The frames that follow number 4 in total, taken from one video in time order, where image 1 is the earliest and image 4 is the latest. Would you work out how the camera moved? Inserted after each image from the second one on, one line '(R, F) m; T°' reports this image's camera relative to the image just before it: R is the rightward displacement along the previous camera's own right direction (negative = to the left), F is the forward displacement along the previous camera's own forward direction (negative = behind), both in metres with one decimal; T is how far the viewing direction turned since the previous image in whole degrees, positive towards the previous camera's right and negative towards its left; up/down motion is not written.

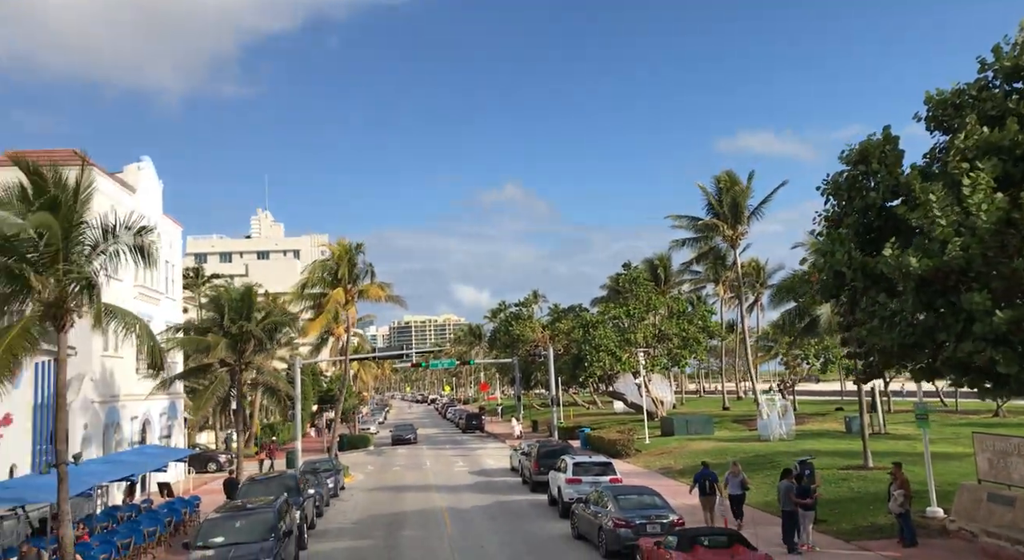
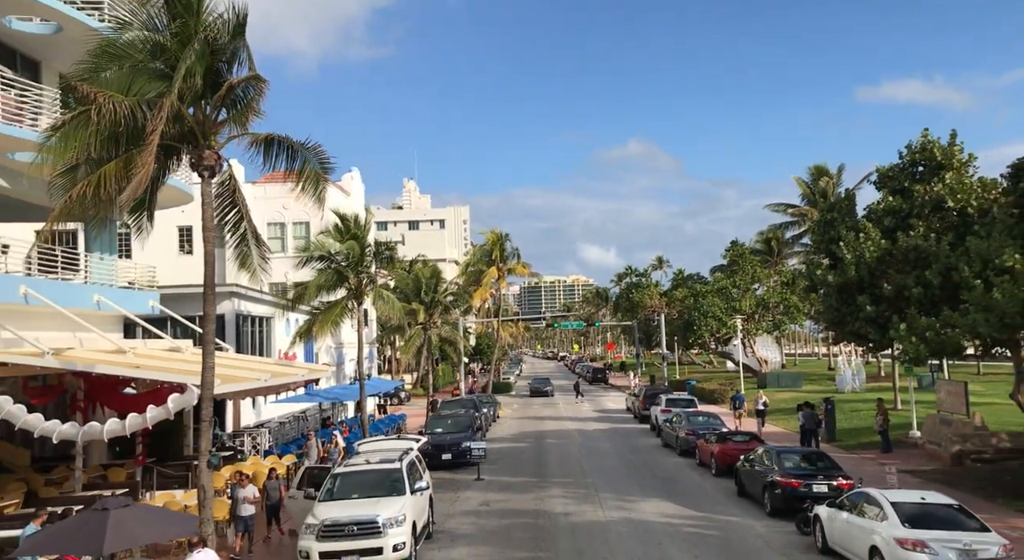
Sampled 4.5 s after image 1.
(+0.7, -10.1) m; -9°
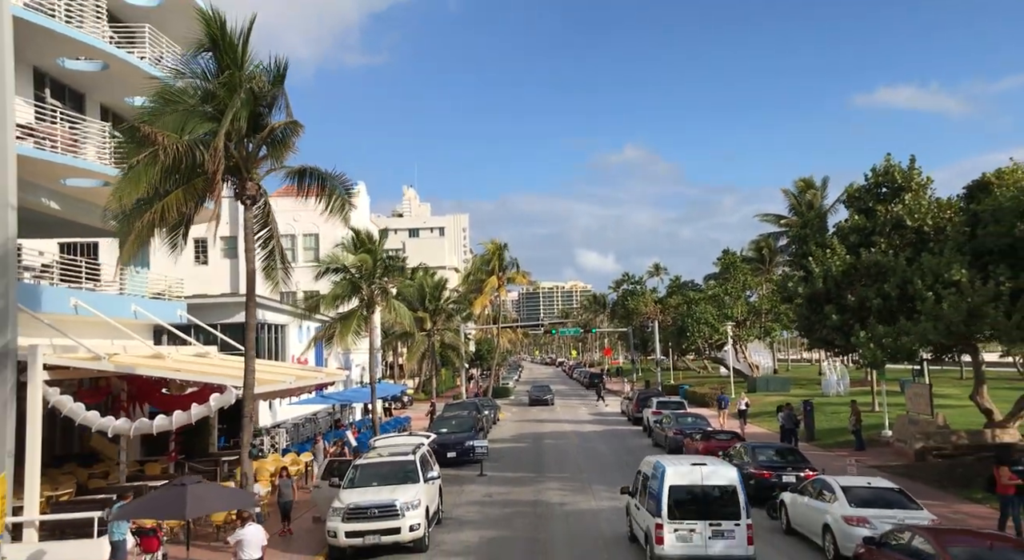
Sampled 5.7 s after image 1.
(-0.1, -2.1) m; 0°
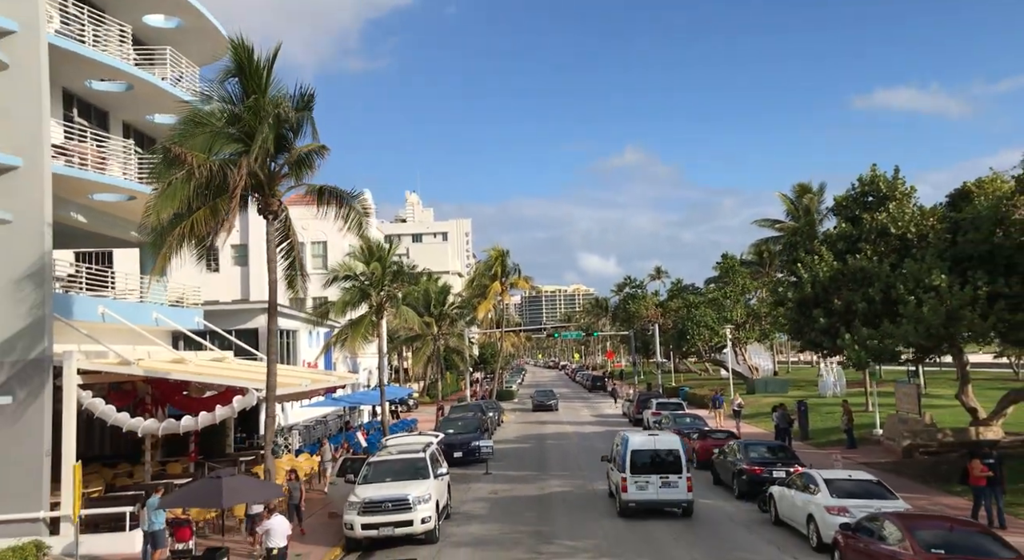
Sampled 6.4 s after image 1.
(0.0, -1.1) m; 0°
